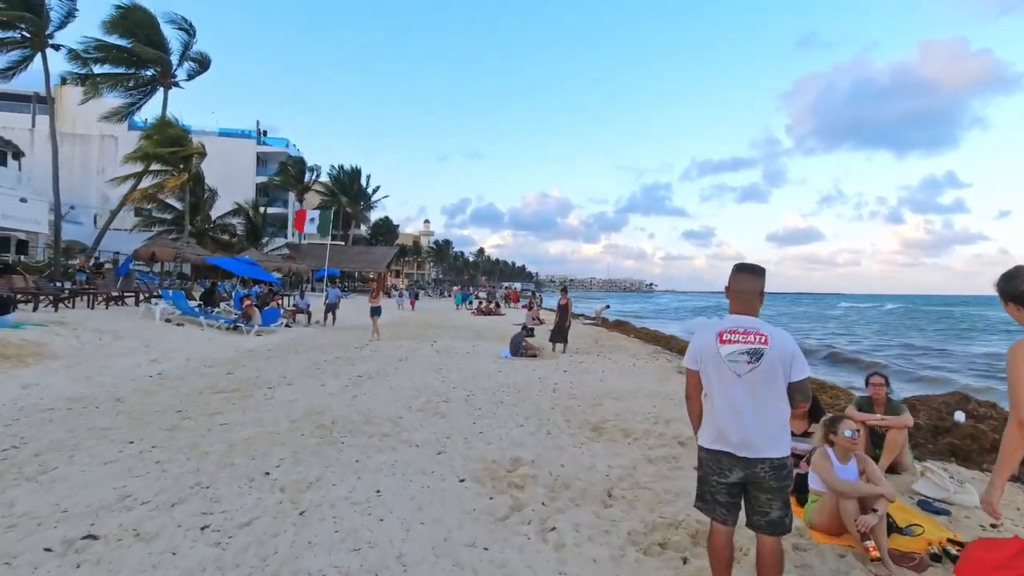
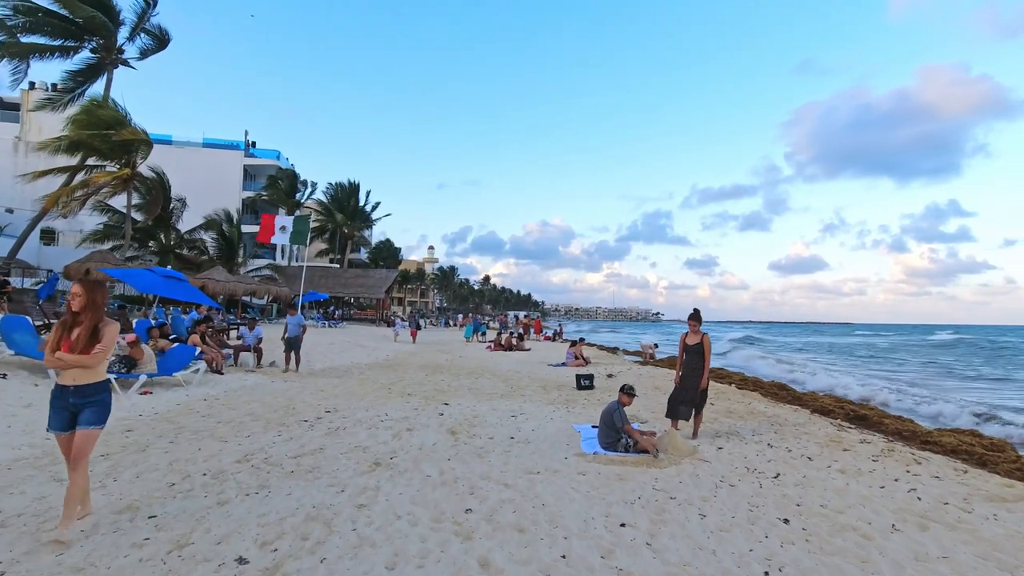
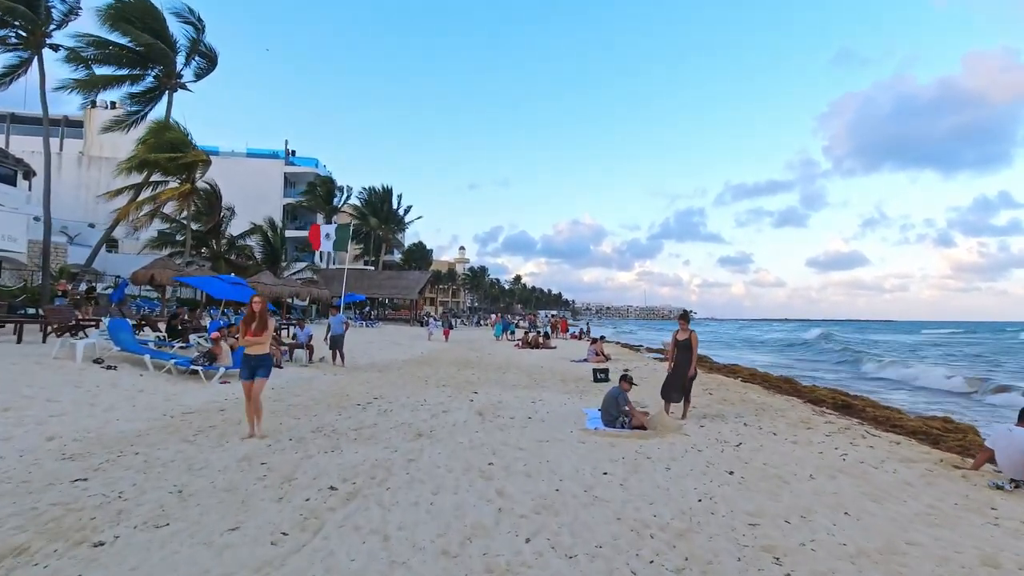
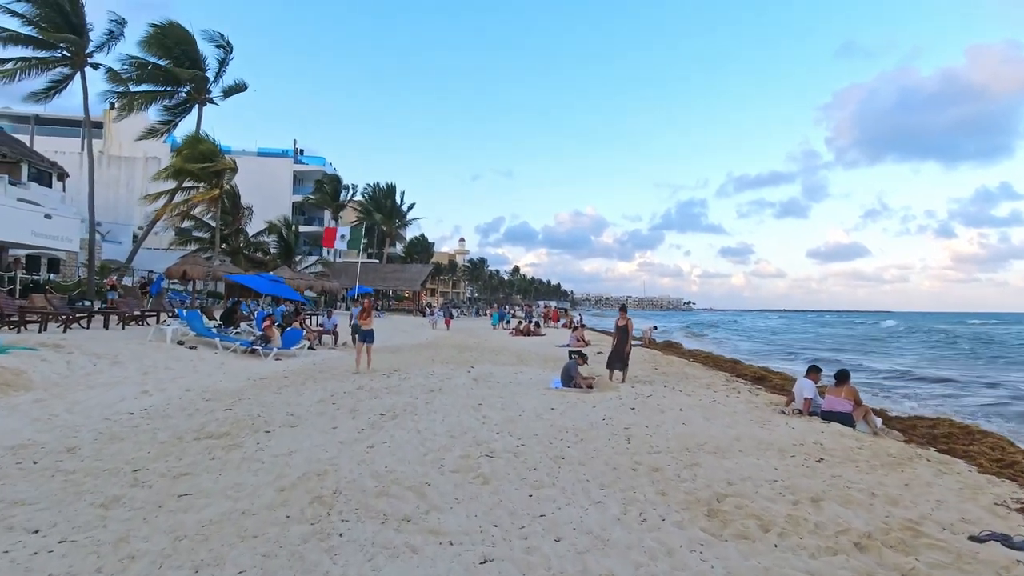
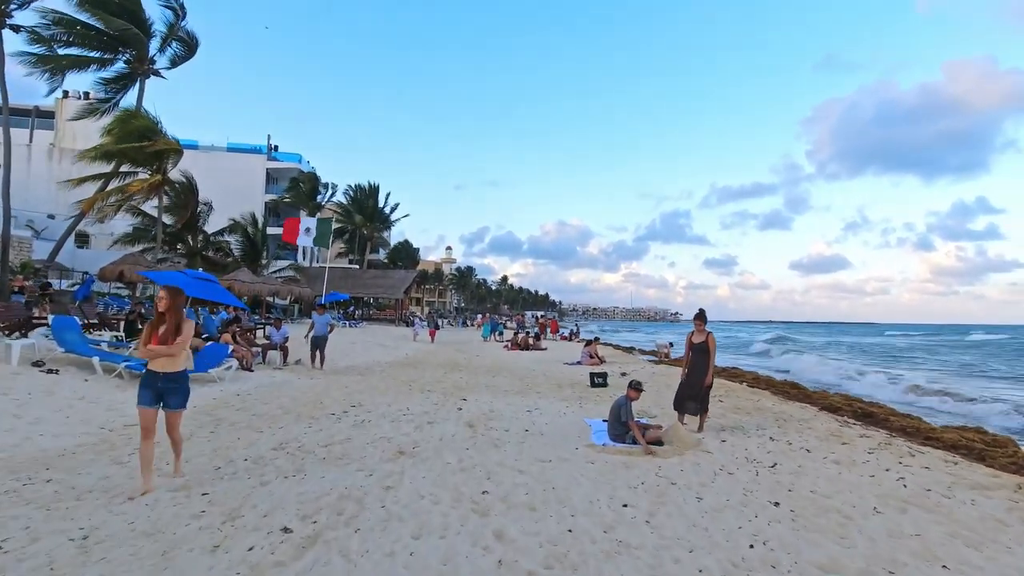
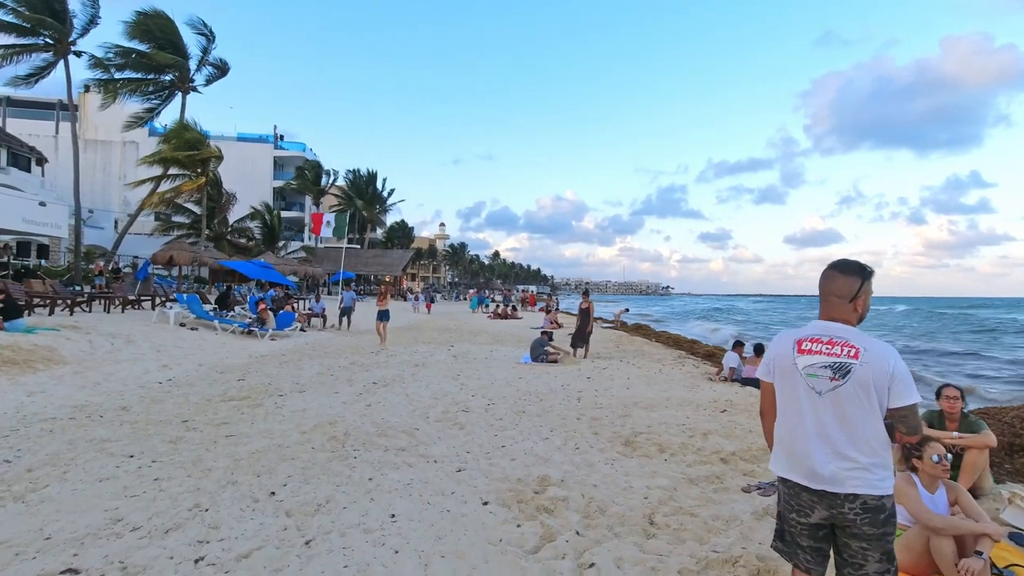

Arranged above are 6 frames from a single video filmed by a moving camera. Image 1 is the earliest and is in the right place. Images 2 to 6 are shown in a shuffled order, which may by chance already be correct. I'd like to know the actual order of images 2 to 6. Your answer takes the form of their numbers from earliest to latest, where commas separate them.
6, 4, 3, 5, 2
